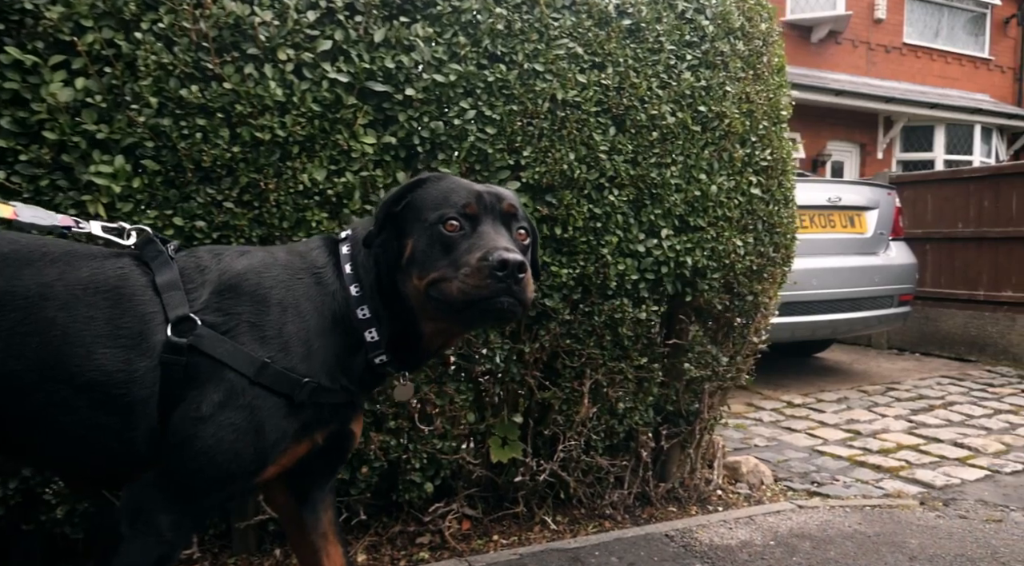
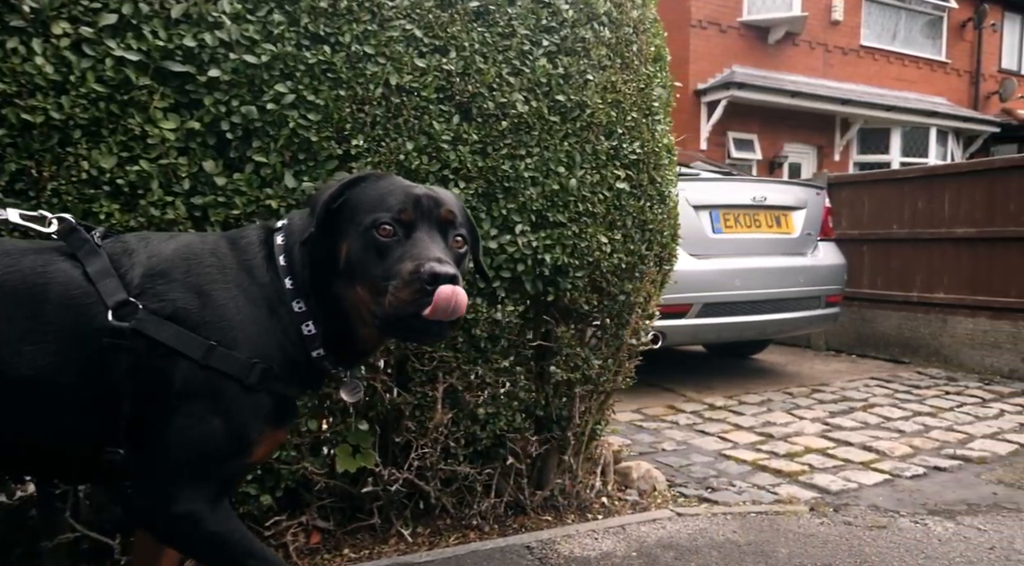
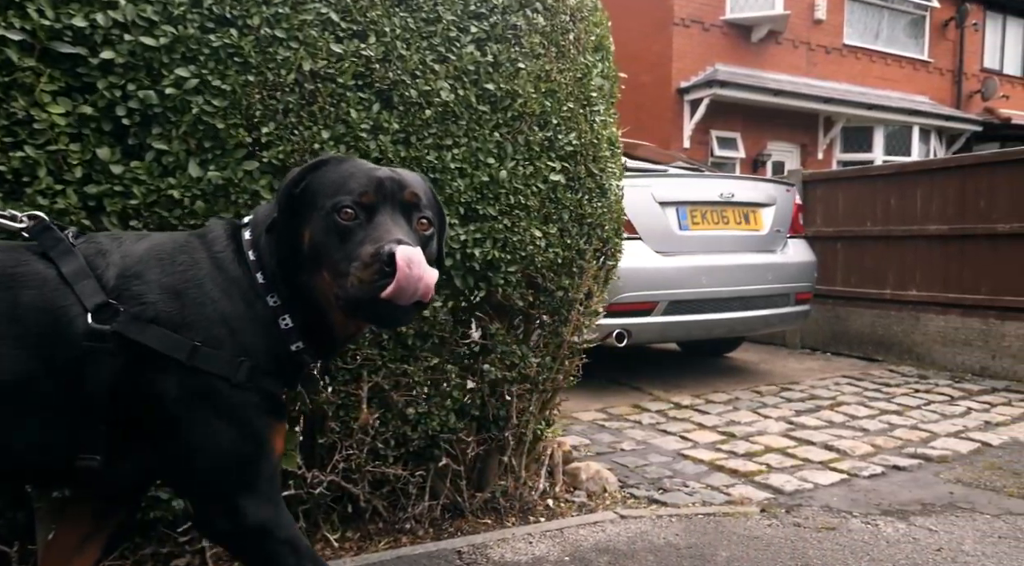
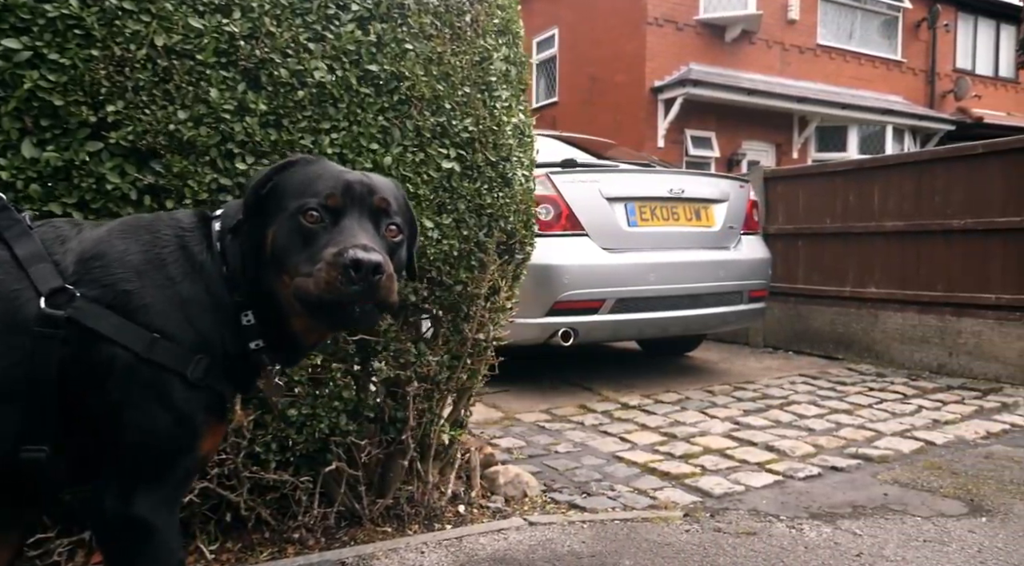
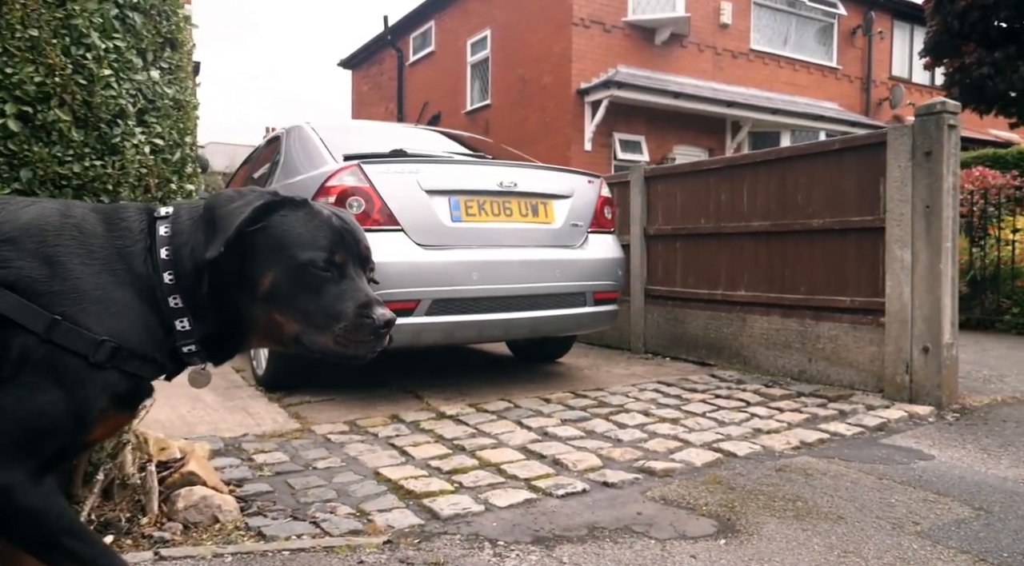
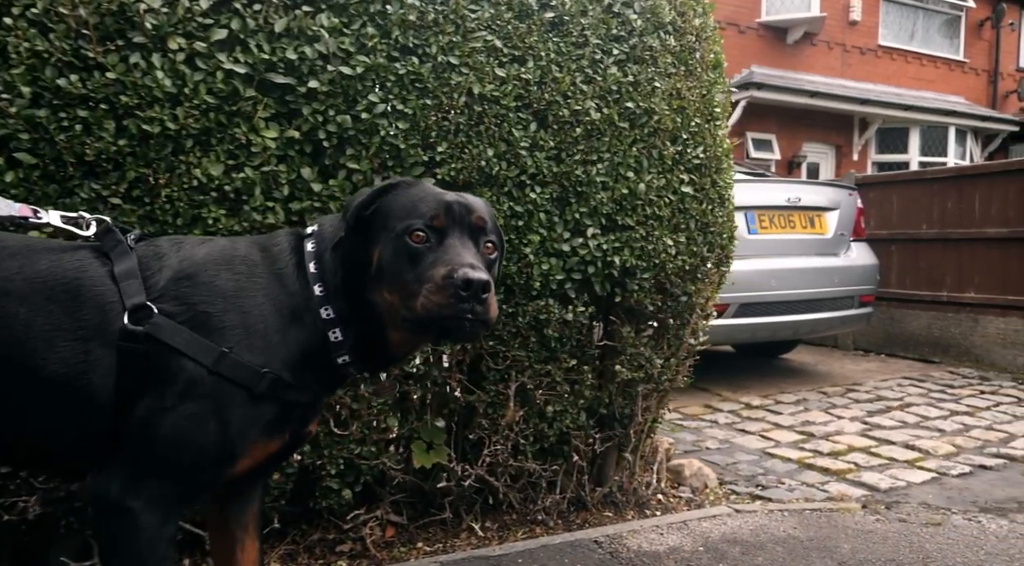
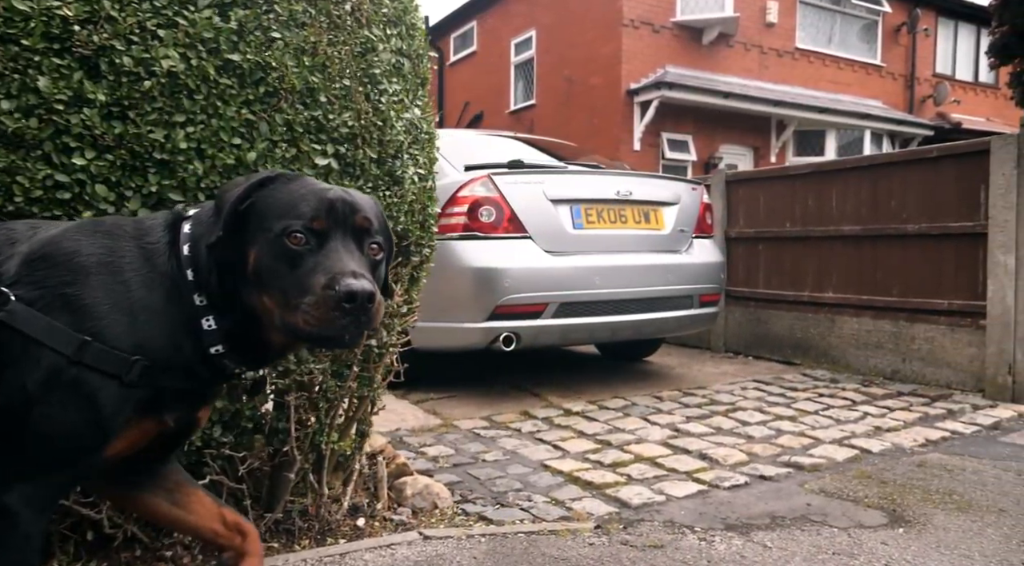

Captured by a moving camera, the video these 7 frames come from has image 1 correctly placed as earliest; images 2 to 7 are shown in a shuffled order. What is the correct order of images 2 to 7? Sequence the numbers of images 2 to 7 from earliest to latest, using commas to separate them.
6, 2, 3, 4, 7, 5
